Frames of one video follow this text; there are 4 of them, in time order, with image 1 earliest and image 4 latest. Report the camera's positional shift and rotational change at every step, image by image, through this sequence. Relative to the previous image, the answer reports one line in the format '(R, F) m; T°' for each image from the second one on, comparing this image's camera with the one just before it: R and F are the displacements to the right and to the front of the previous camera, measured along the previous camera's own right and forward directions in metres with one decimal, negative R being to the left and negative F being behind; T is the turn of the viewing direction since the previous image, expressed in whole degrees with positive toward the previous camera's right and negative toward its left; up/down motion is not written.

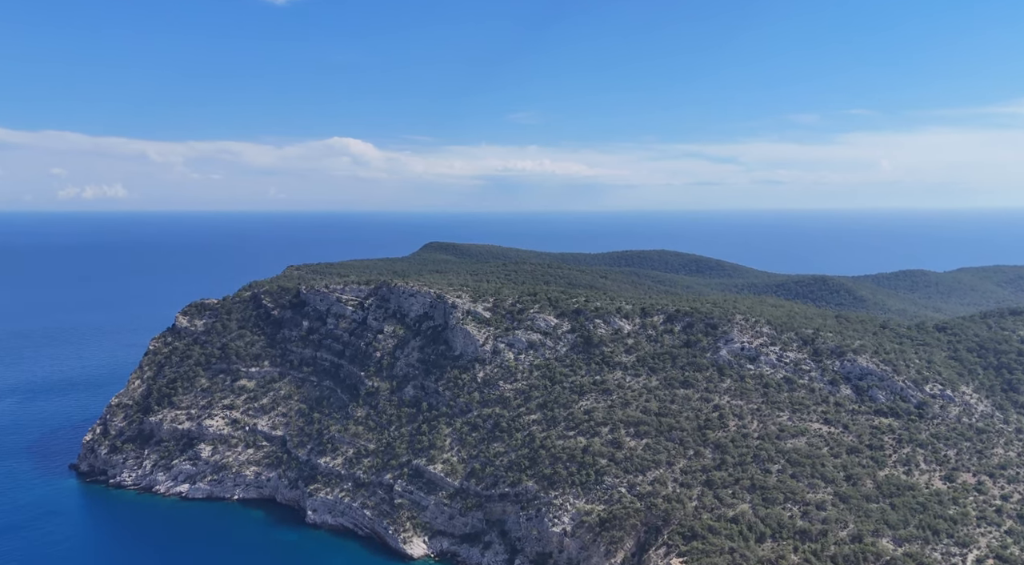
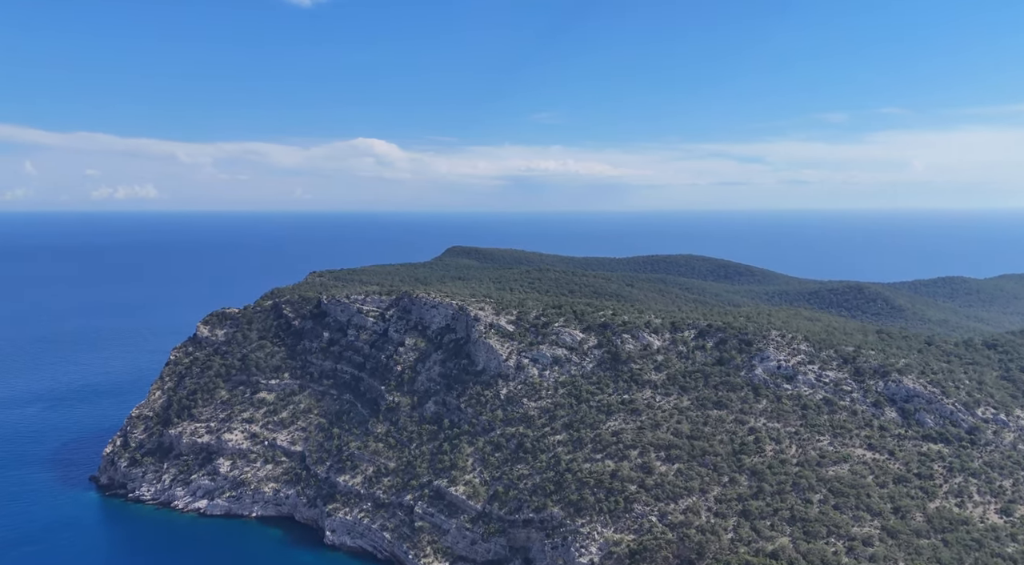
(0.0, +2.9) m; -2°
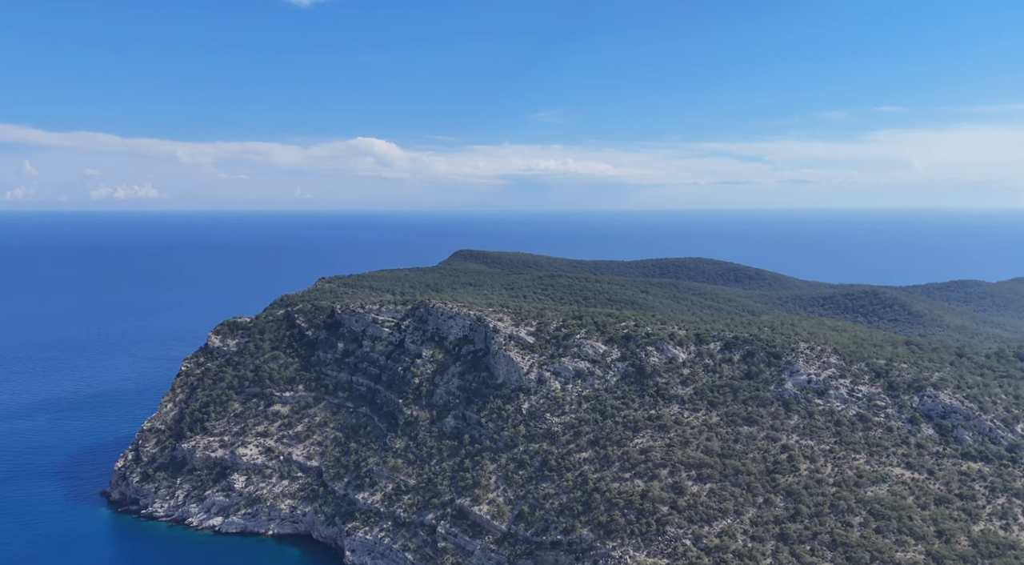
(-1.8, +1.8) m; 0°
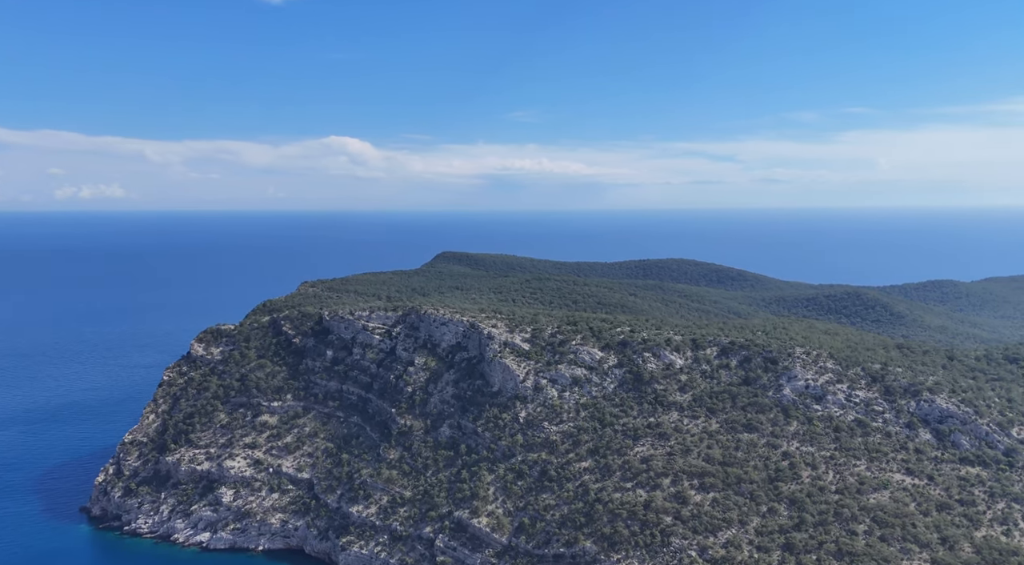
(-1.8, +0.5) m; +2°
